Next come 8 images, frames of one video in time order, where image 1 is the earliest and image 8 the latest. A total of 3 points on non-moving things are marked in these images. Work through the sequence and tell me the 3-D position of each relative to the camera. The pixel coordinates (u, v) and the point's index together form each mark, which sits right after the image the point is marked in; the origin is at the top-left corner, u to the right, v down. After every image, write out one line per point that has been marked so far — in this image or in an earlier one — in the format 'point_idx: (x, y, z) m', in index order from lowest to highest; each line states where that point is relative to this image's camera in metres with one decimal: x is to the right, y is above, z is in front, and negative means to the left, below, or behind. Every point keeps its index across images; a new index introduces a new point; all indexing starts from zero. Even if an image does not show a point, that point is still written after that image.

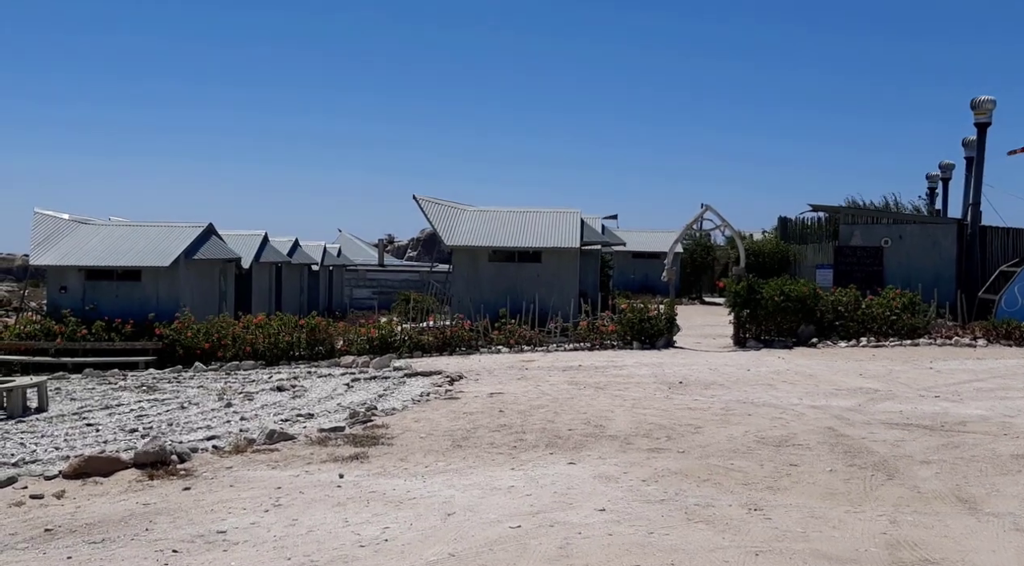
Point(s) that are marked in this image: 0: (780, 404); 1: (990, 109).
0: (+3.0, -1.3, +10.0) m
1: (+10.0, +3.6, +18.6) m
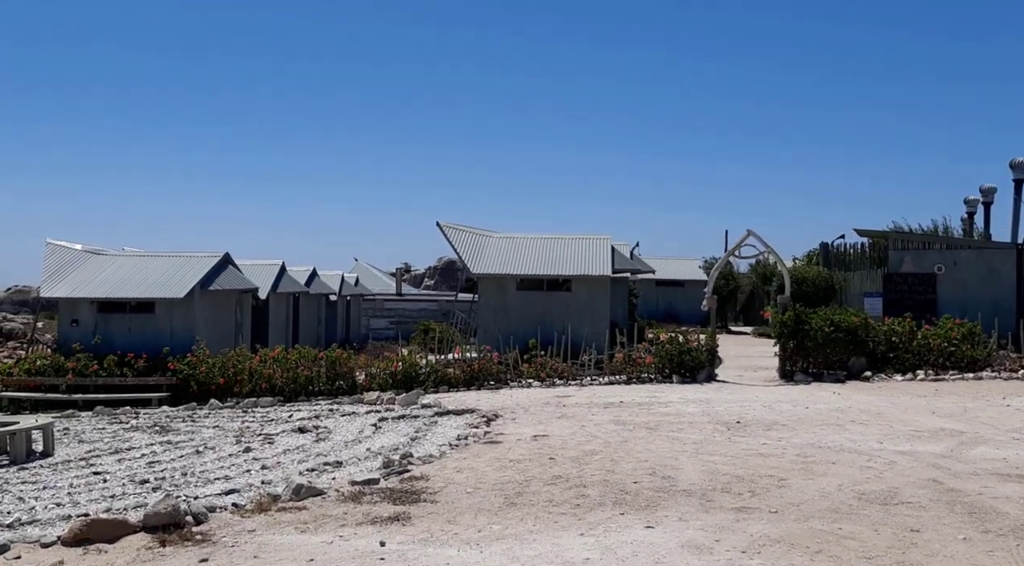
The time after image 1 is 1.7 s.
0: (+3.5, -1.7, +8.9) m
1: (+10.6, +3.1, +17.6) m
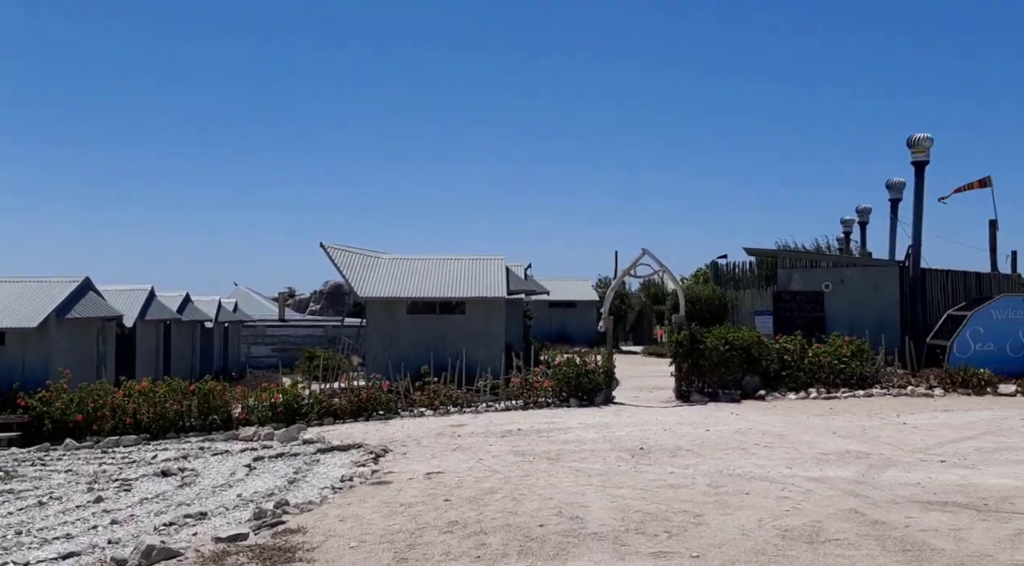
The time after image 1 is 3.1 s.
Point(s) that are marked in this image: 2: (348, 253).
0: (+2.5, -1.8, +8.5) m
1: (+8.4, +2.8, +18.1) m
2: (-3.5, +0.6, +19.1) m
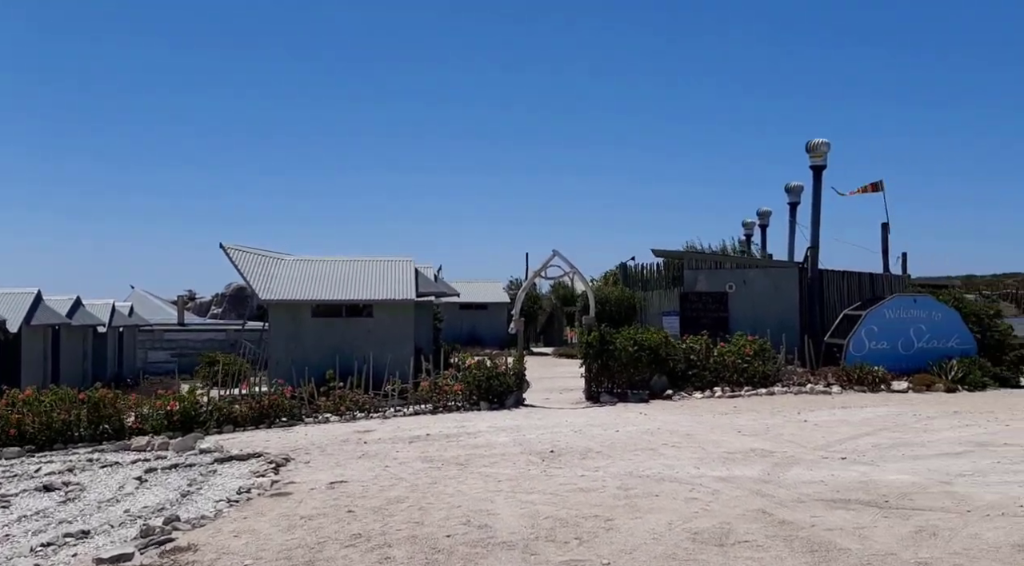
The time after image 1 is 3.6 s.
0: (+1.6, -1.8, +8.5) m
1: (+6.5, +2.7, +18.6) m
2: (-5.4, +0.6, +18.5) m
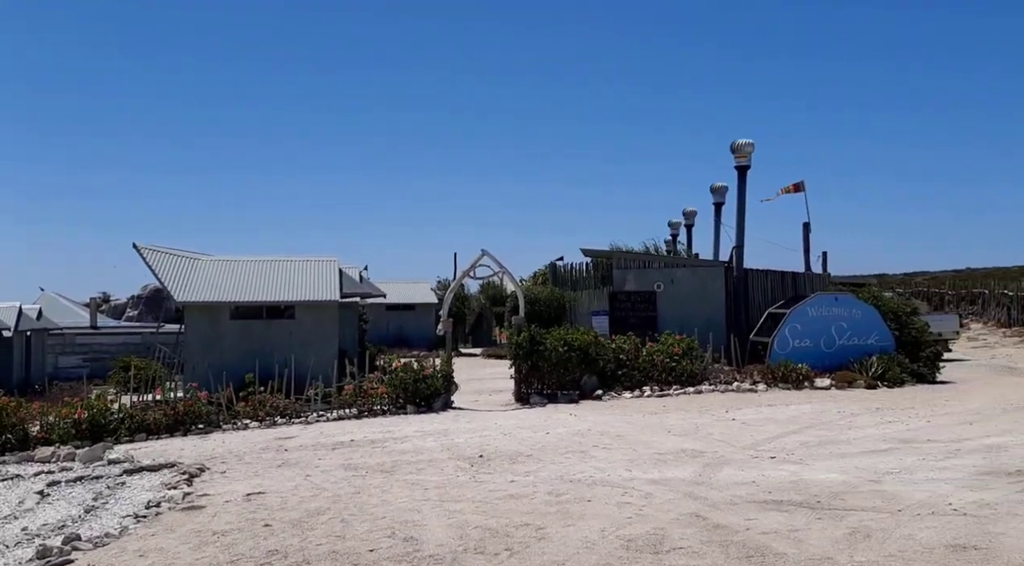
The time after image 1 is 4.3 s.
0: (+0.9, -1.8, +8.3) m
1: (+5.0, +2.8, +18.8) m
2: (-6.9, +0.6, +17.7) m
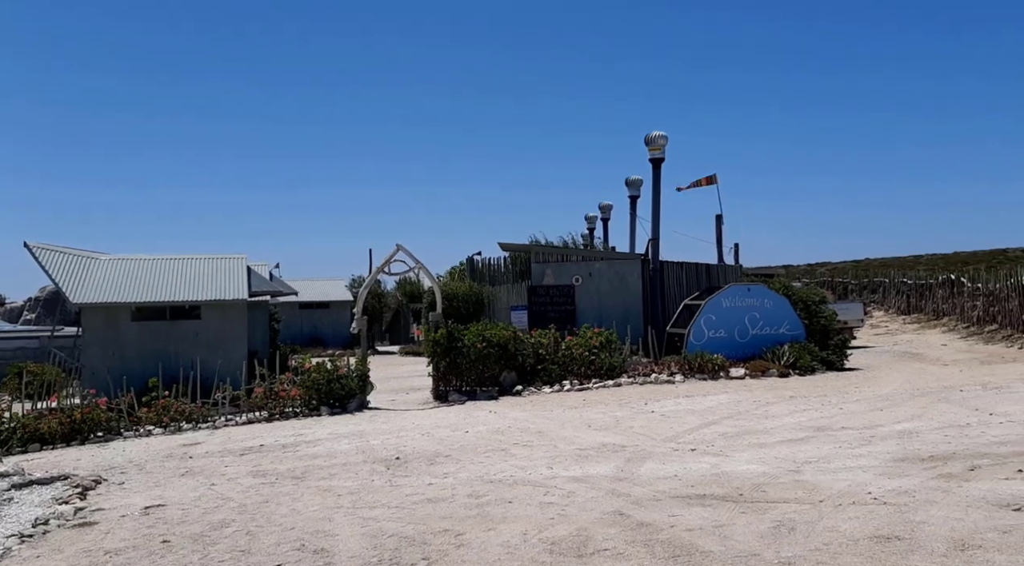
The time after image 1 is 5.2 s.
0: (+0.2, -1.8, +8.1) m
1: (+3.2, +2.9, +18.9) m
2: (-8.5, +0.6, +16.7) m
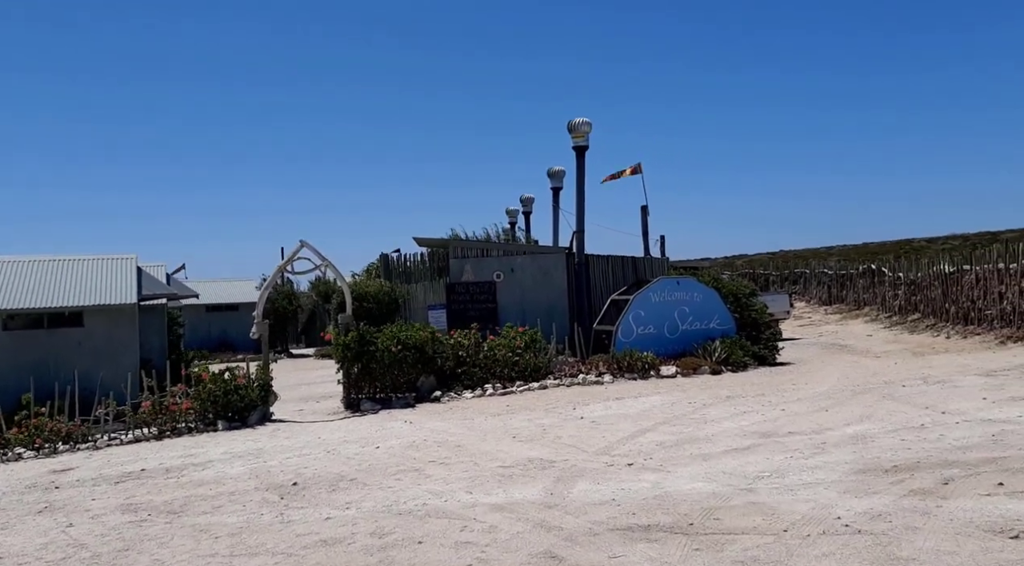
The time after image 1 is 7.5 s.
0: (-0.5, -1.7, +6.9) m
1: (+1.5, +3.0, +17.9) m
2: (-9.9, +0.5, +14.8) m
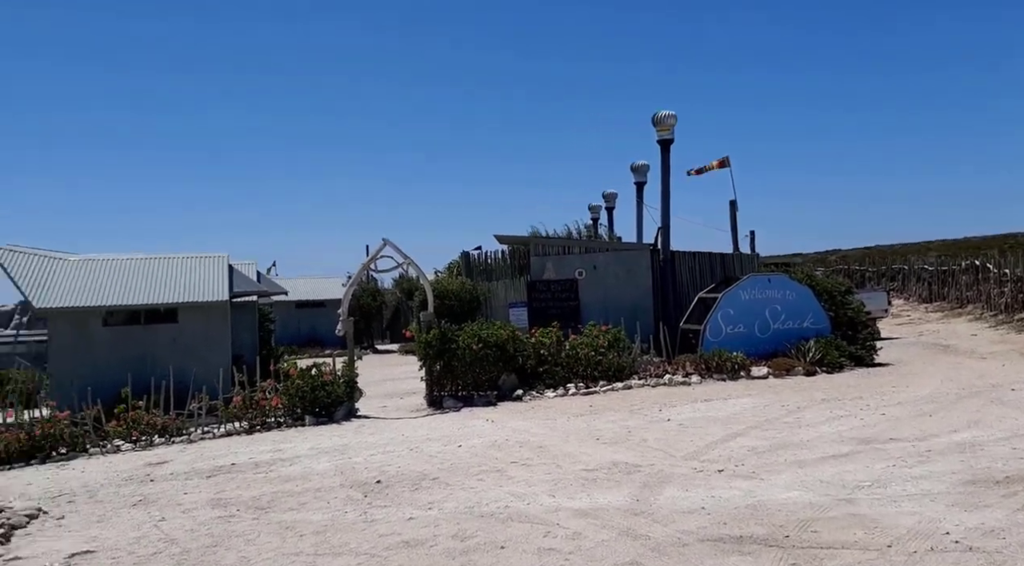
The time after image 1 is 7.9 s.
0: (+0.2, -1.7, +6.8) m
1: (+3.2, +3.1, +17.5) m
2: (-8.5, +0.5, +15.5) m
